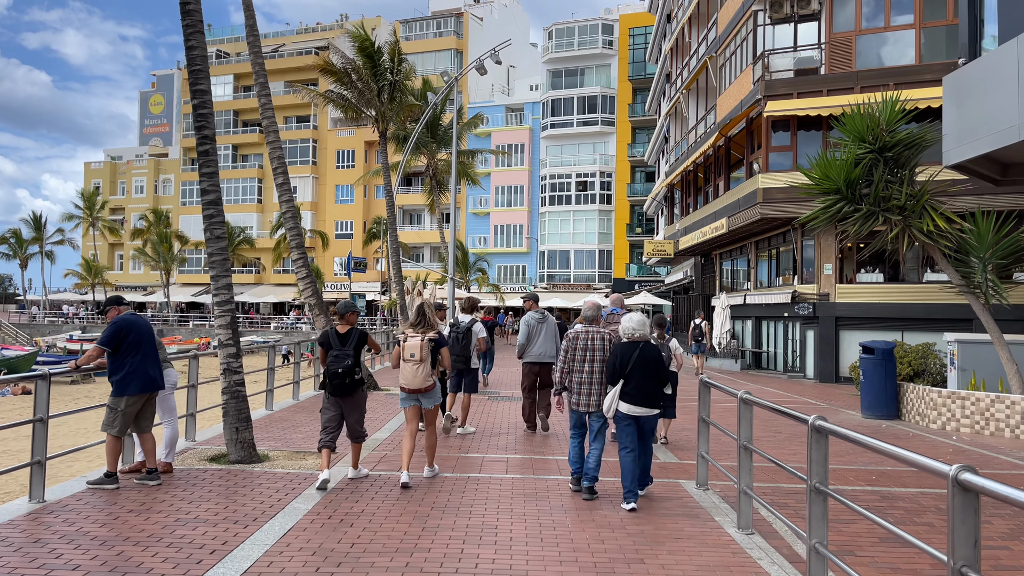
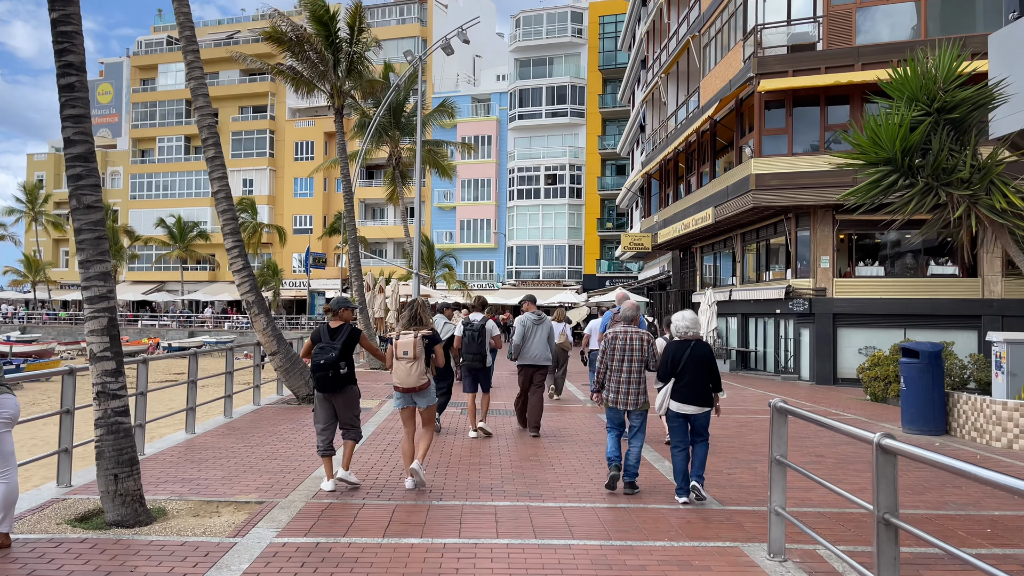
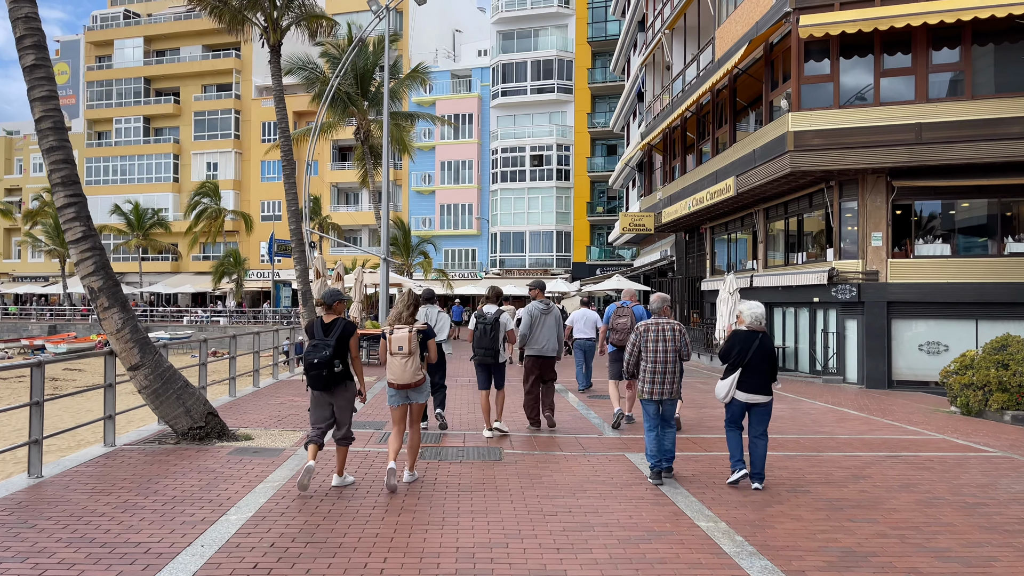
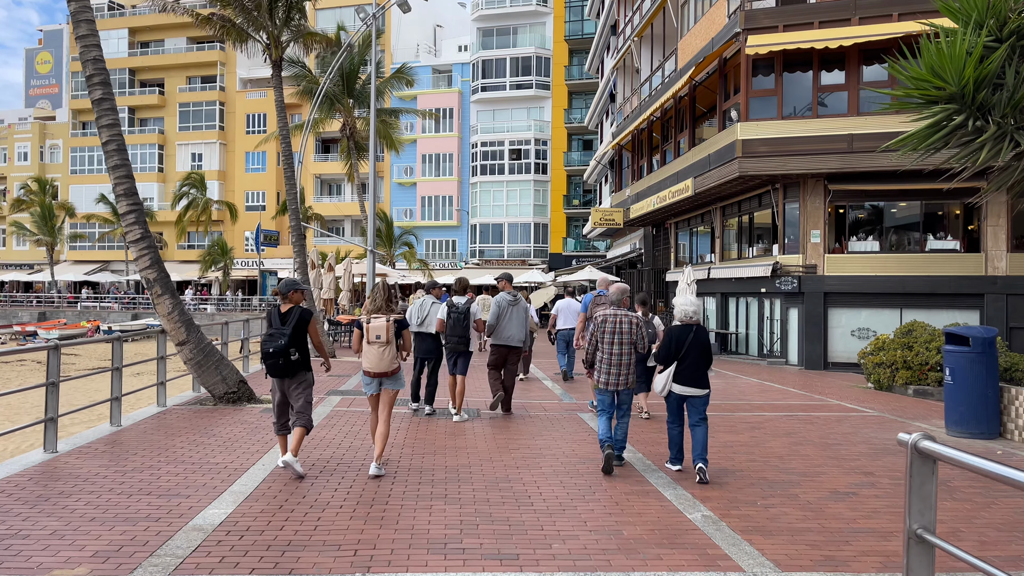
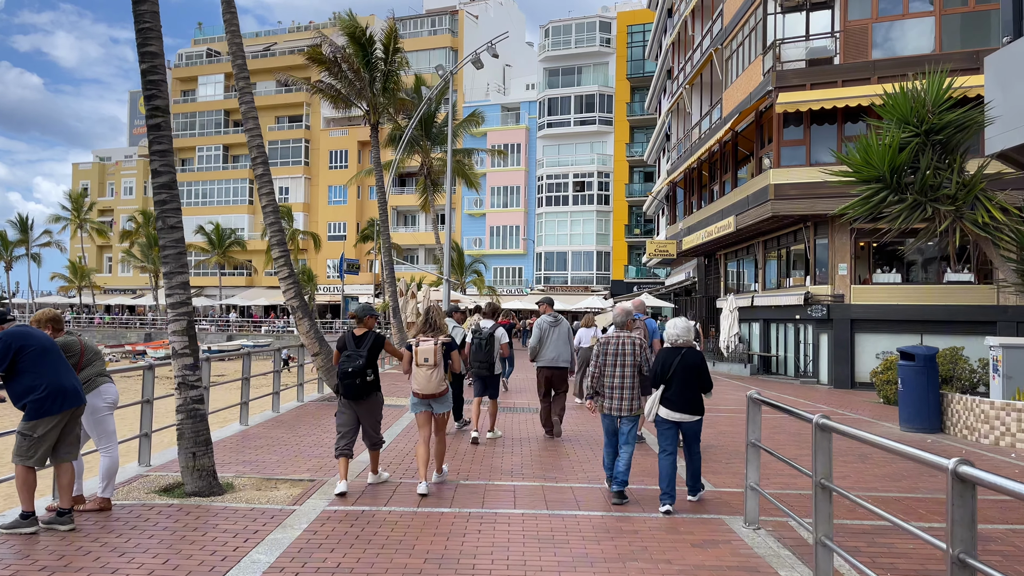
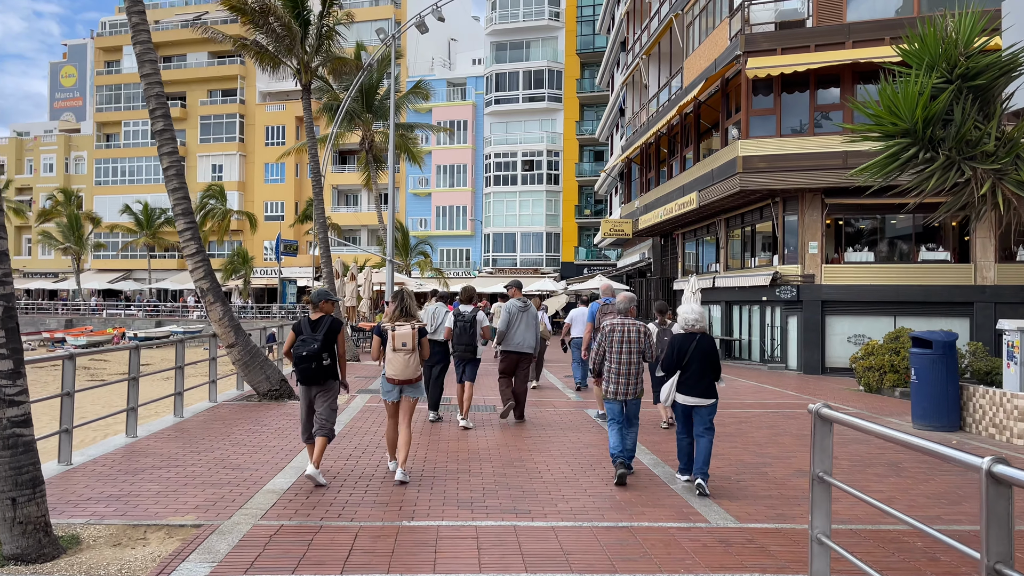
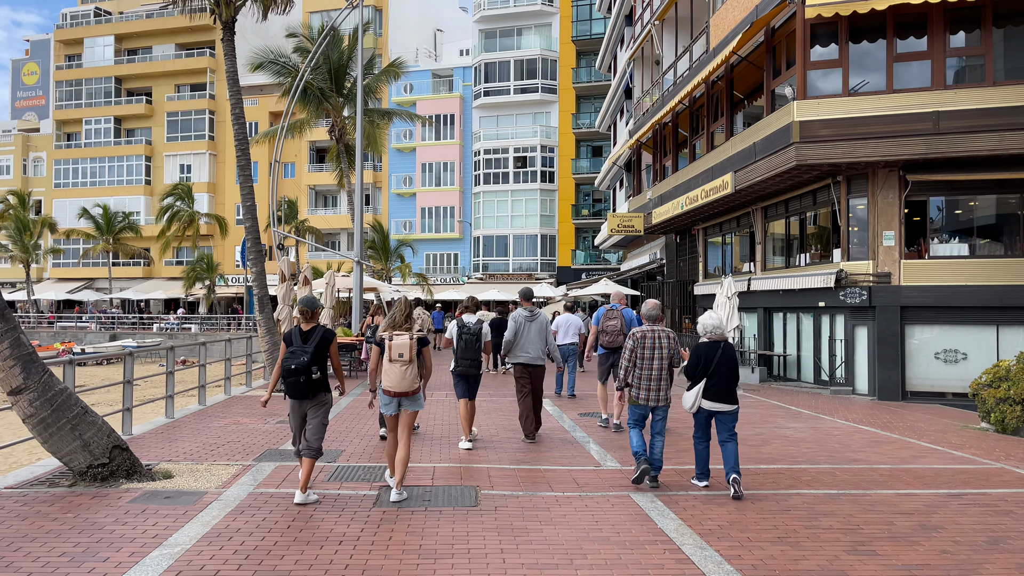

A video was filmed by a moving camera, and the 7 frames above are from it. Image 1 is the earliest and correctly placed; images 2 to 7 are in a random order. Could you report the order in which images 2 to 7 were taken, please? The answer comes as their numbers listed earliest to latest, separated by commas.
5, 2, 6, 4, 3, 7
